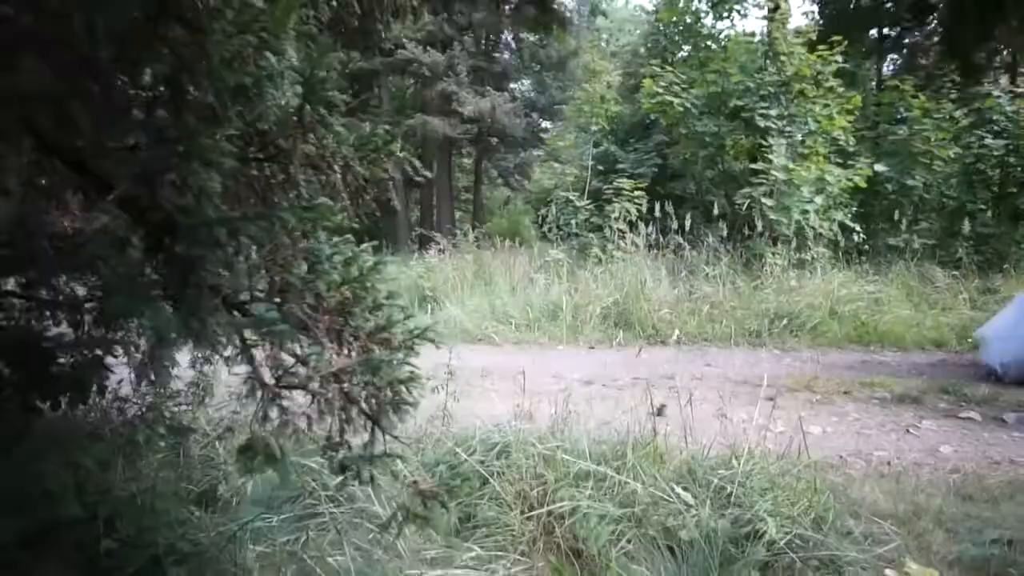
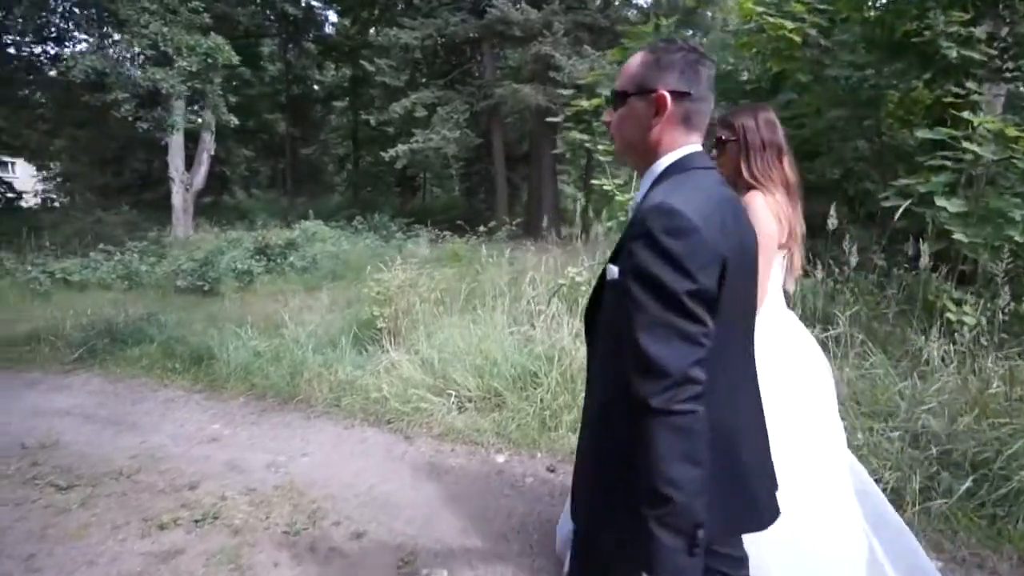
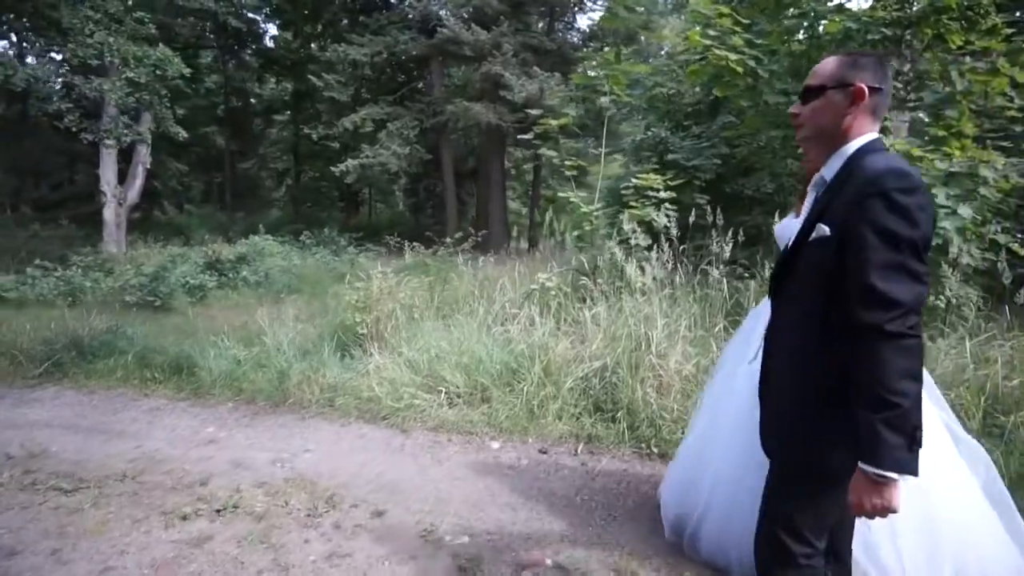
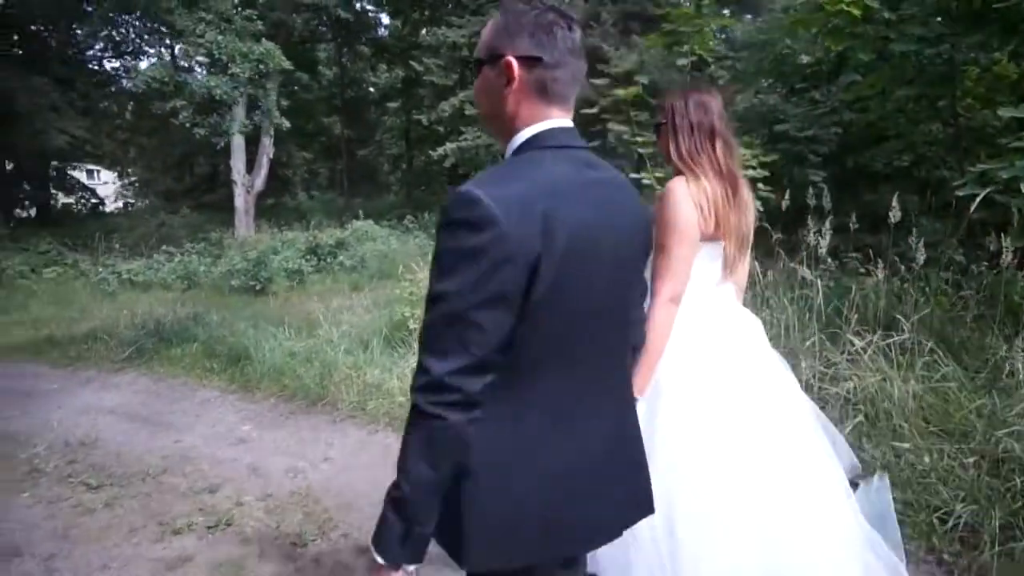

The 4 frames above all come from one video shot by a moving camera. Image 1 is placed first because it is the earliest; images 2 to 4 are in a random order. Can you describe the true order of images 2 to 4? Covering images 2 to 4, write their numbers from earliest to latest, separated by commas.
3, 2, 4
